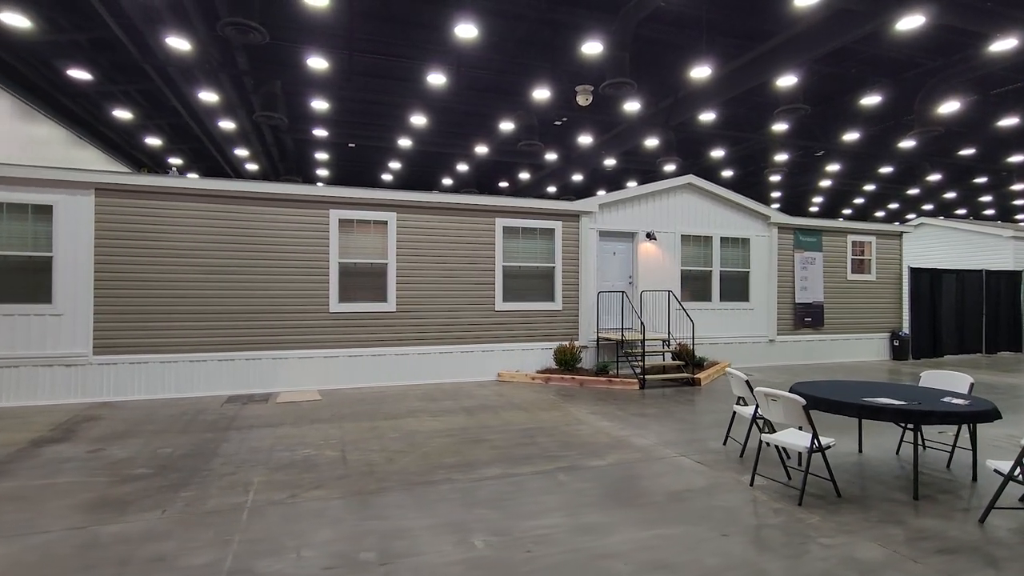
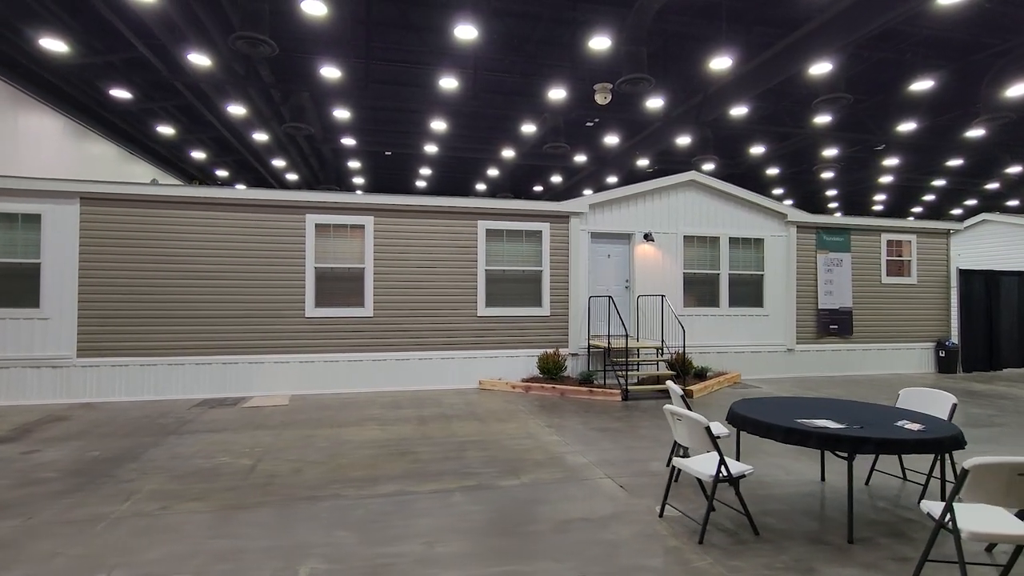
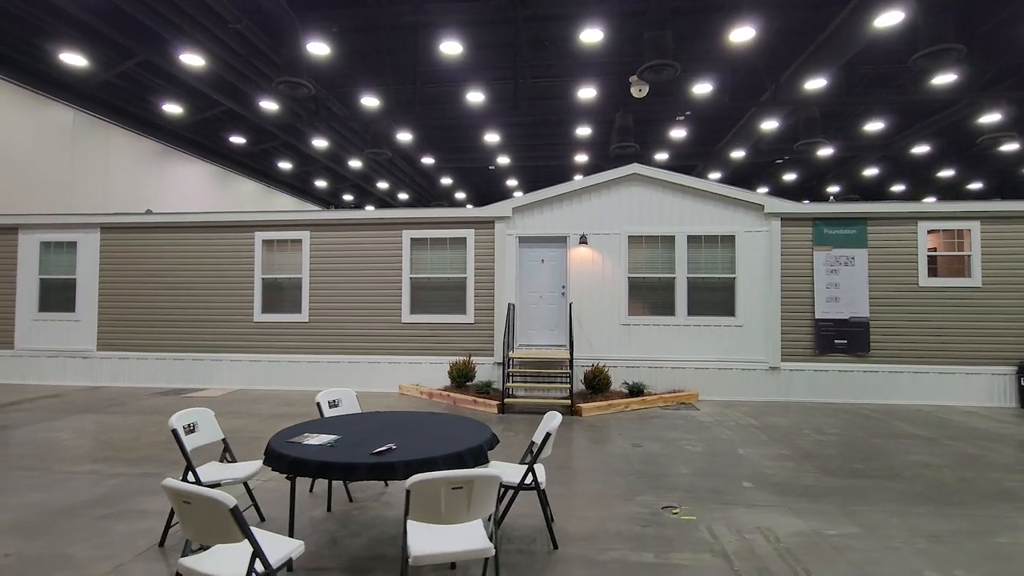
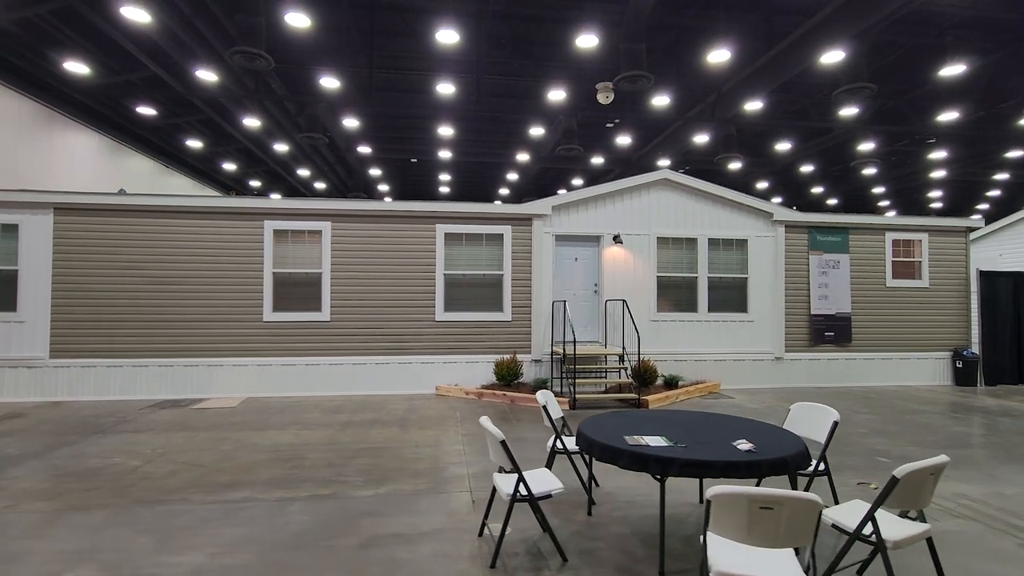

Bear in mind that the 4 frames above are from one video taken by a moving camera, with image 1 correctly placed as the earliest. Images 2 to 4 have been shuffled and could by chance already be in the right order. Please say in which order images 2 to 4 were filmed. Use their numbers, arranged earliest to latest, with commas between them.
2, 4, 3
